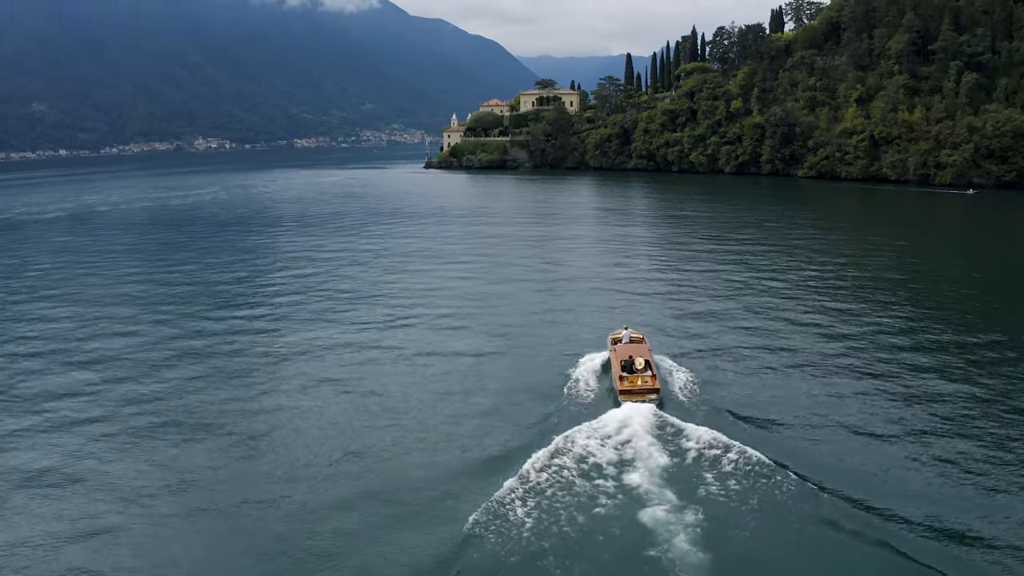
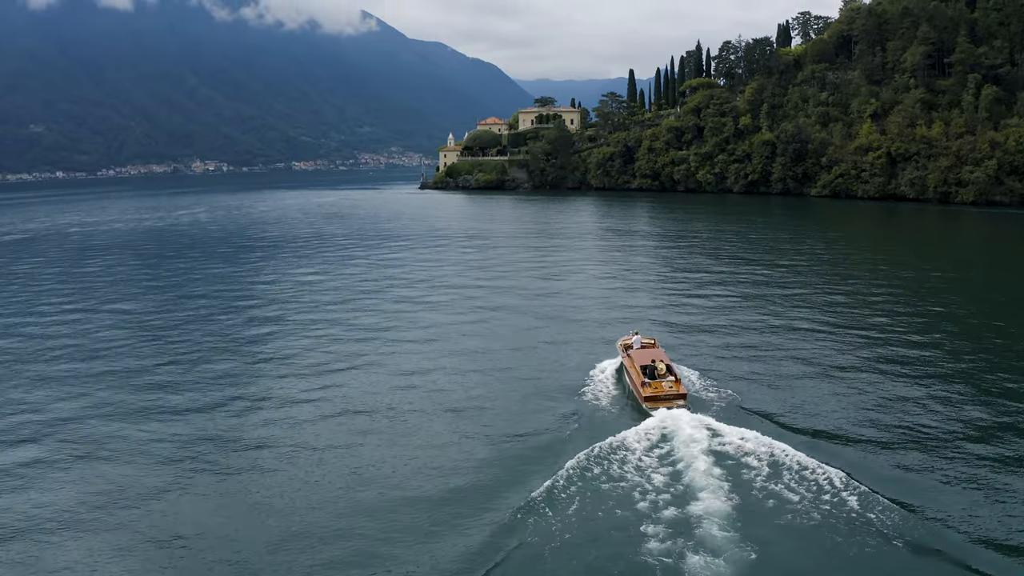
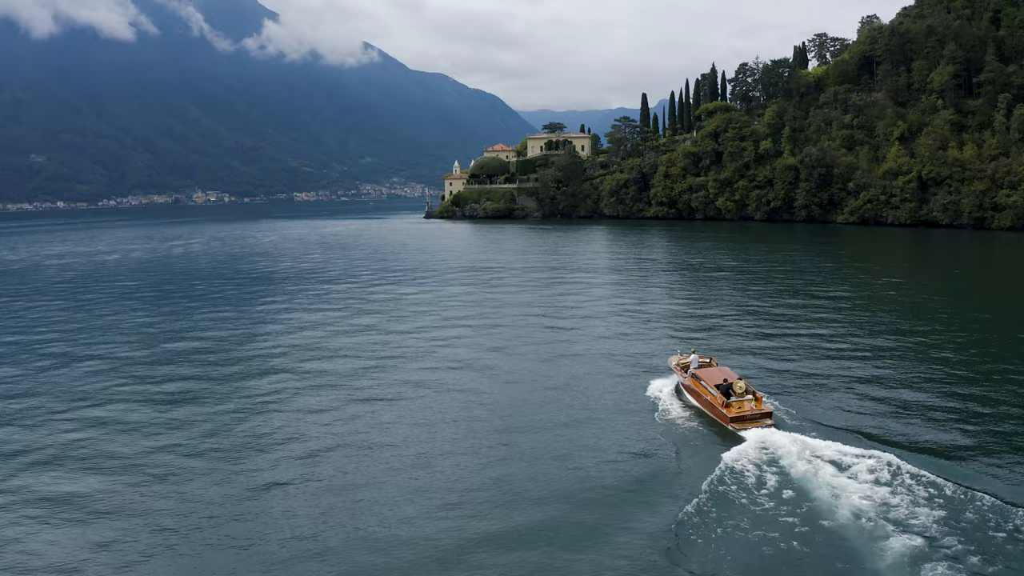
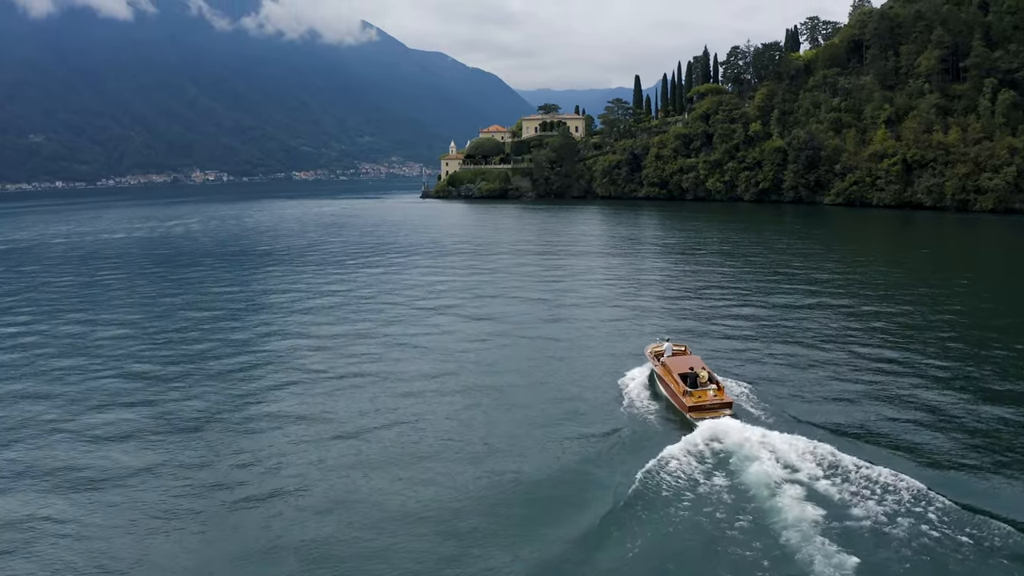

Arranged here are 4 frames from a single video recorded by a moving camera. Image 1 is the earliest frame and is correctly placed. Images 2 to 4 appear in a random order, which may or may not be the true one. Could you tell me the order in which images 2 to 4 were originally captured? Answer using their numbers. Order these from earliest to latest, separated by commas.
2, 4, 3
